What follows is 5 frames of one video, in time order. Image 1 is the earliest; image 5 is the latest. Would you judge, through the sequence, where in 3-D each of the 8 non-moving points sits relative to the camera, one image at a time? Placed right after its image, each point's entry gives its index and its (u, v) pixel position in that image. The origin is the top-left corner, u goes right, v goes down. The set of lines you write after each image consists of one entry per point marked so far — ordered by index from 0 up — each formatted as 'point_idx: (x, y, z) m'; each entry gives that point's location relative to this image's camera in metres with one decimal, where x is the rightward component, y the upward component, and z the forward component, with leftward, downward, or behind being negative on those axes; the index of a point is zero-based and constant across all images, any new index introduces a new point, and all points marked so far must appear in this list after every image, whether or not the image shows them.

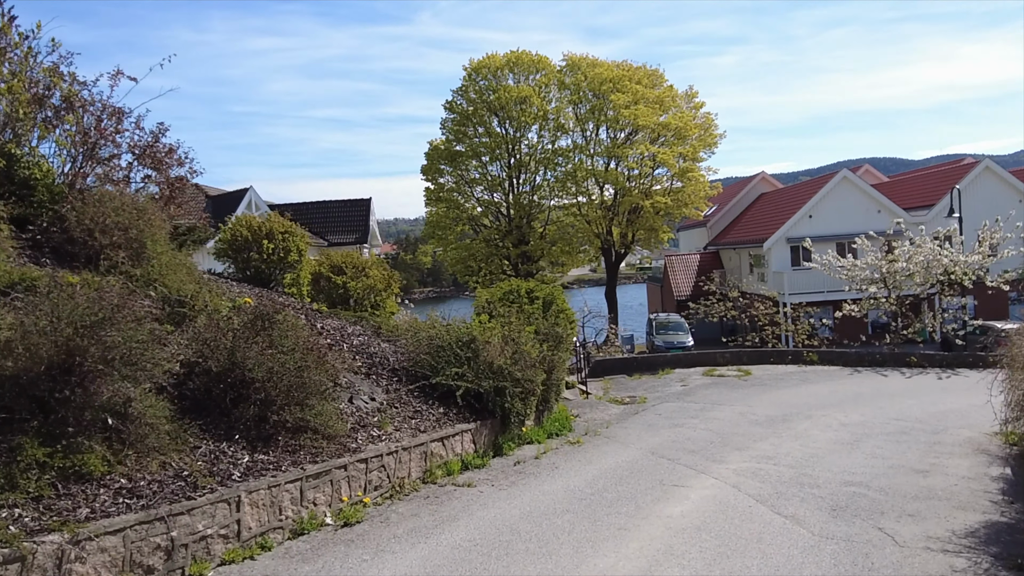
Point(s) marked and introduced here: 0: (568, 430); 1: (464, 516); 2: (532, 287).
0: (+0.9, -2.3, +11.9) m
1: (-0.5, -2.3, +7.2) m
2: (+0.5, 0.0, +14.6) m
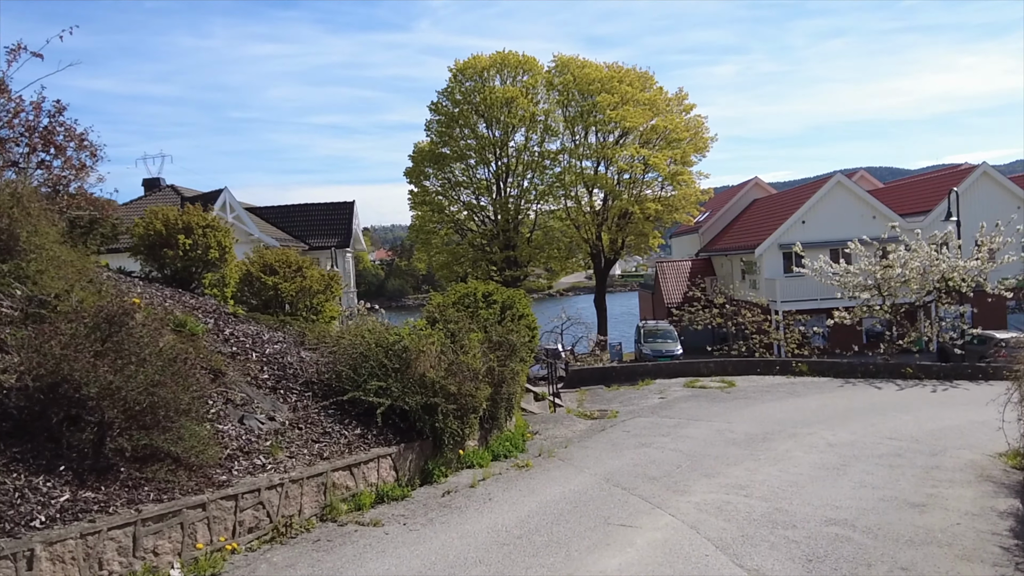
0: (+0.1, -2.4, +10.5) m
1: (-1.3, -2.2, +5.8) m
2: (-0.3, 0.0, +13.3) m
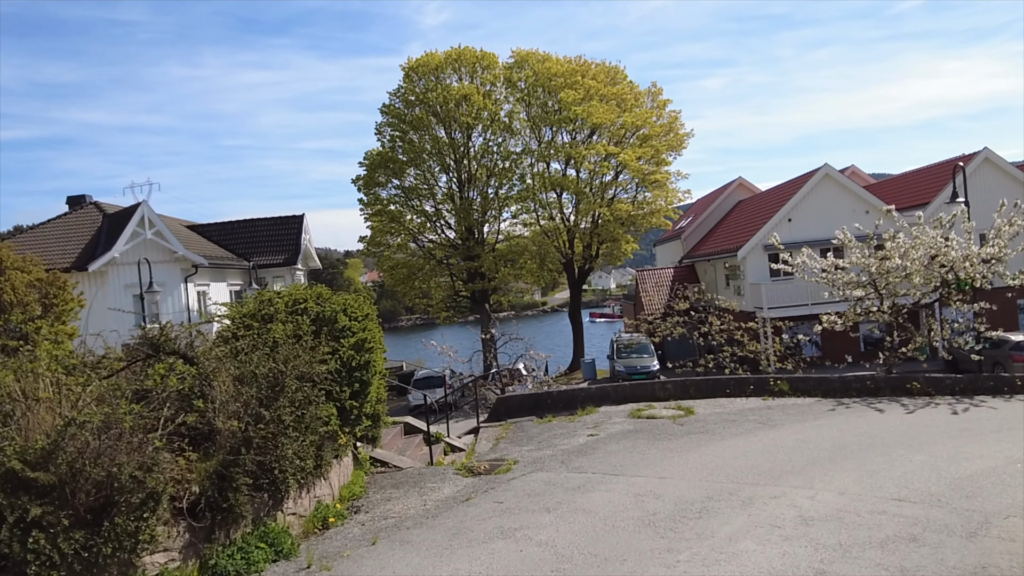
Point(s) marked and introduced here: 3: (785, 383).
0: (-2.0, -2.3, +6.2) m
1: (-3.4, -2.1, +1.5) m
2: (-2.5, -0.1, +9.1) m
3: (+6.5, -2.3, +17.3) m
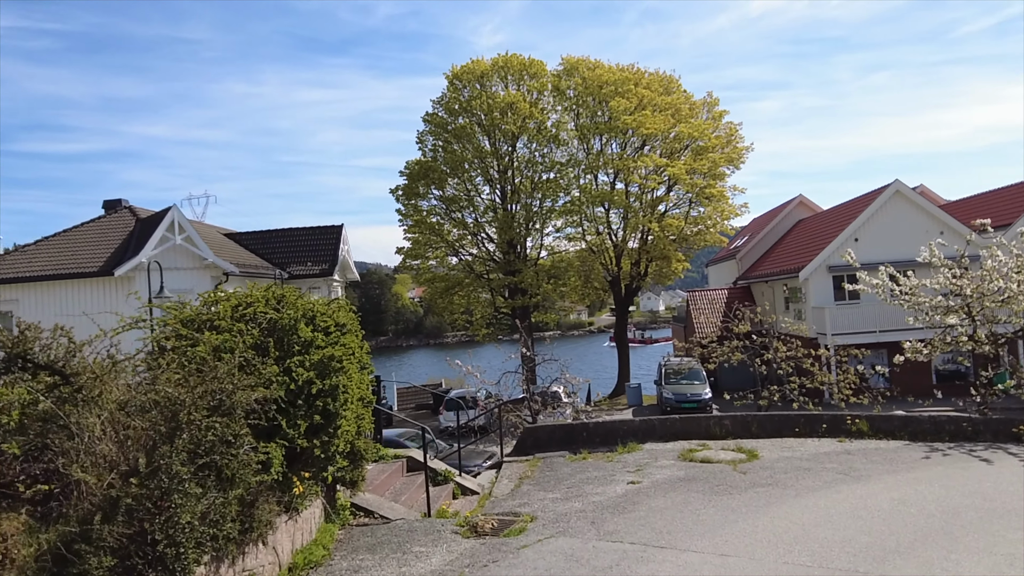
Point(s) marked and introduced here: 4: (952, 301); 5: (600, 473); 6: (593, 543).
0: (-2.1, -2.3, +4.1) m
1: (-3.8, -1.9, -0.5) m
2: (-2.4, -0.1, +7.0) m
3: (+7.1, -2.7, +14.6) m
4: (+11.2, -0.3, +18.4) m
5: (+1.4, -3.0, +11.7) m
6: (+0.8, -2.6, +7.3) m
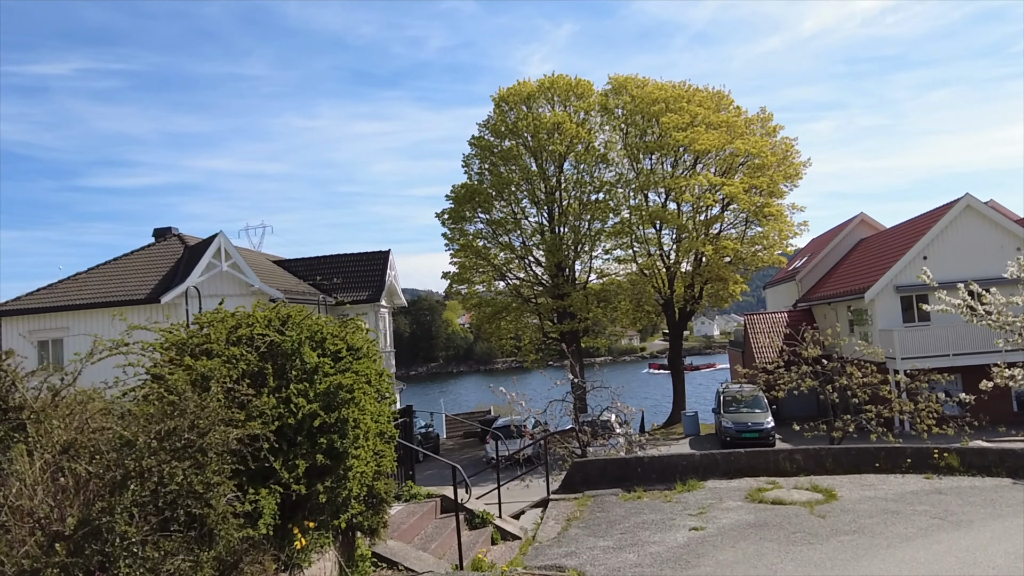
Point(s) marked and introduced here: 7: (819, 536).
0: (-2.0, -2.3, +3.1) m
1: (-4.0, -1.8, -1.3) m
2: (-2.1, -0.2, +6.1) m
3: (+8.0, -3.0, +12.9) m
4: (+12.3, -0.7, +16.6) m
5: (+2.0, -3.2, +10.4) m
6: (+1.2, -2.7, +6.1) m
7: (+3.7, -3.0, +8.9) m
